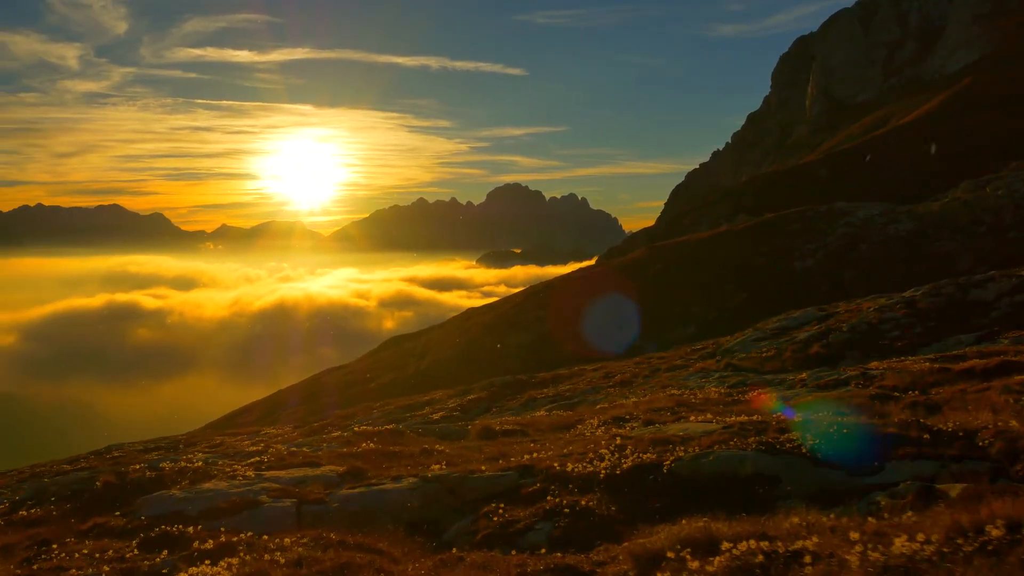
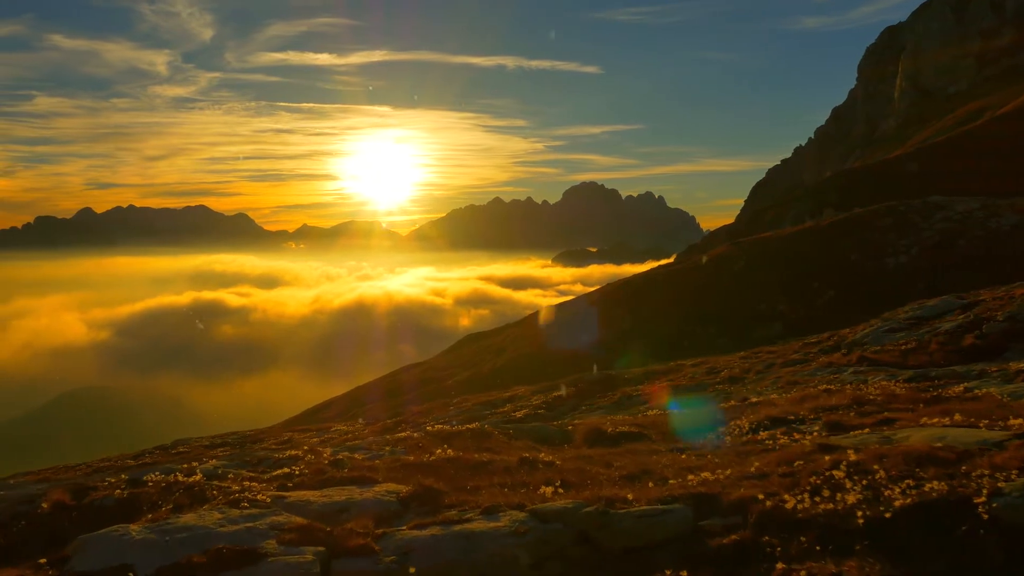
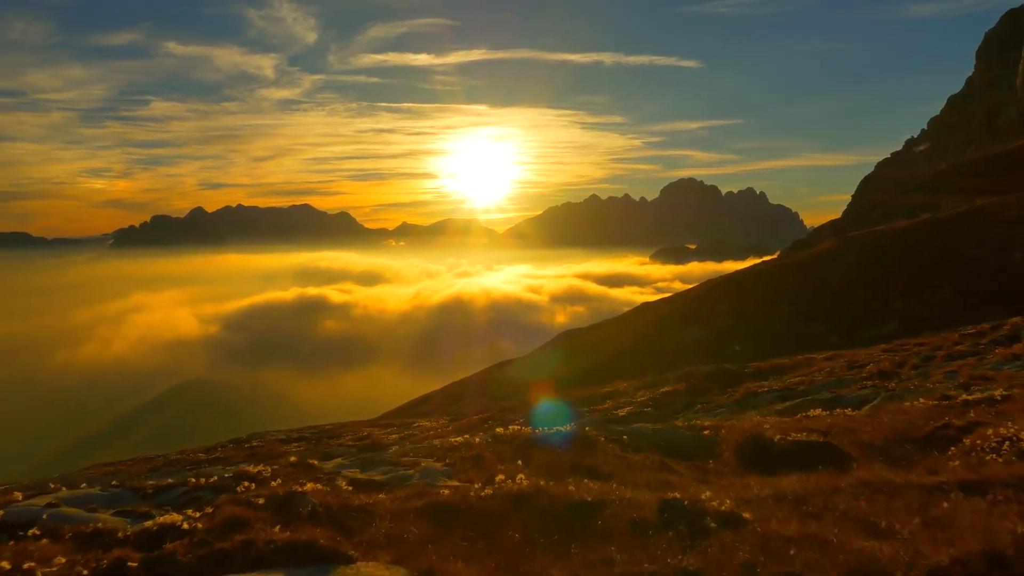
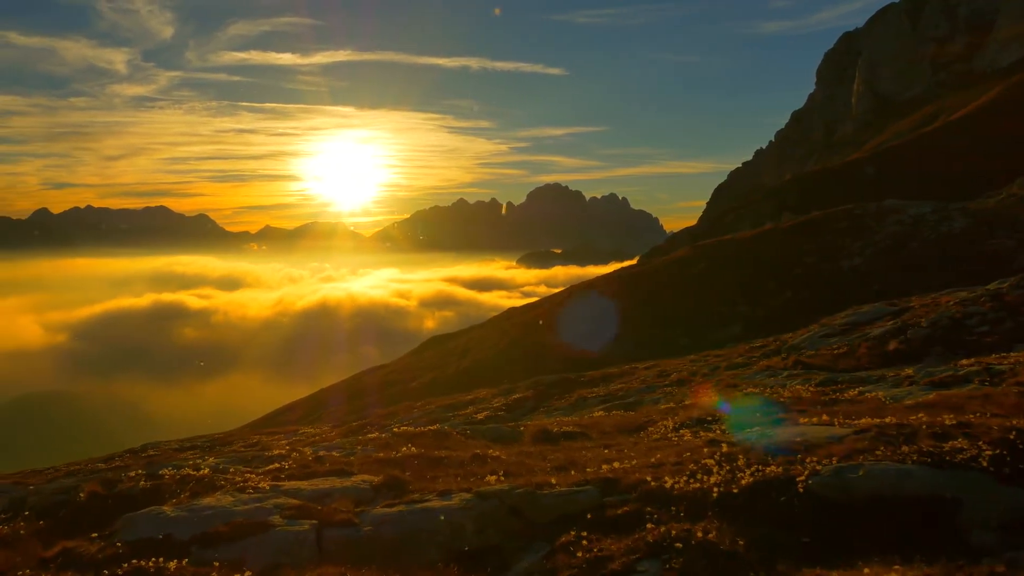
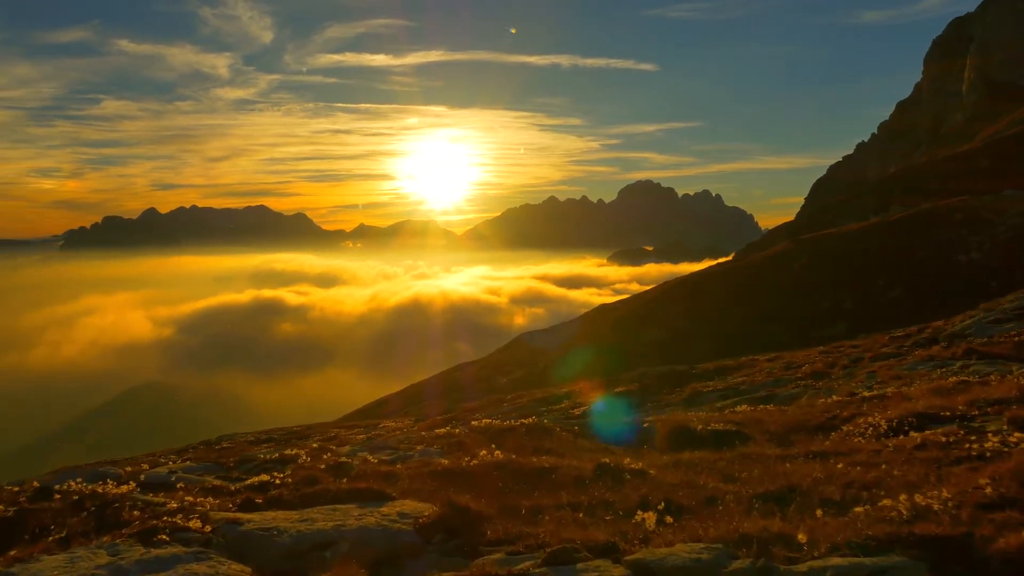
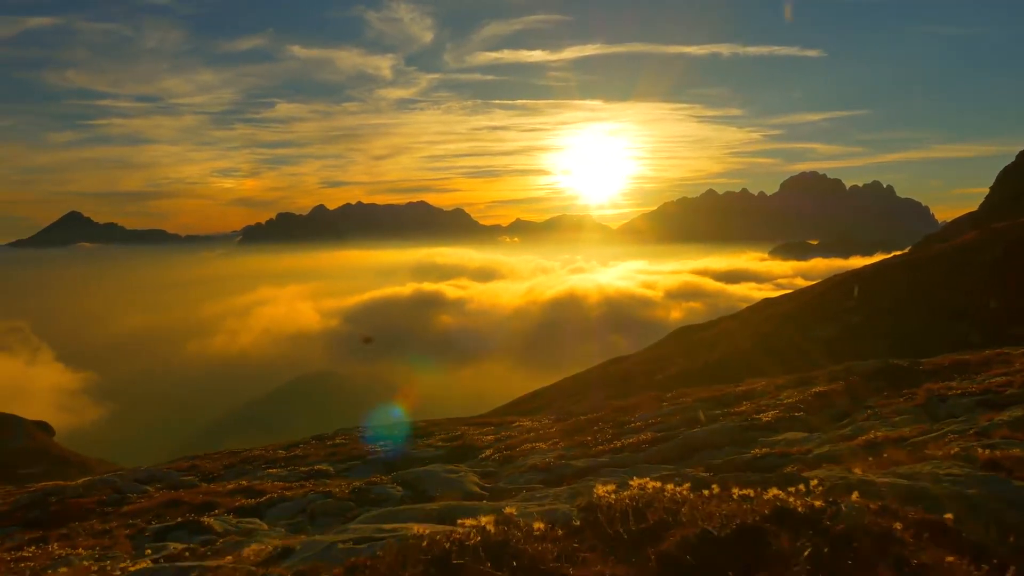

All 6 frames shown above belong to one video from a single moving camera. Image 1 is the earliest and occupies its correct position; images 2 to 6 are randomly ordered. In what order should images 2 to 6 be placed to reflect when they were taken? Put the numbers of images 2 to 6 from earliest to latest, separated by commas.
4, 2, 5, 3, 6
